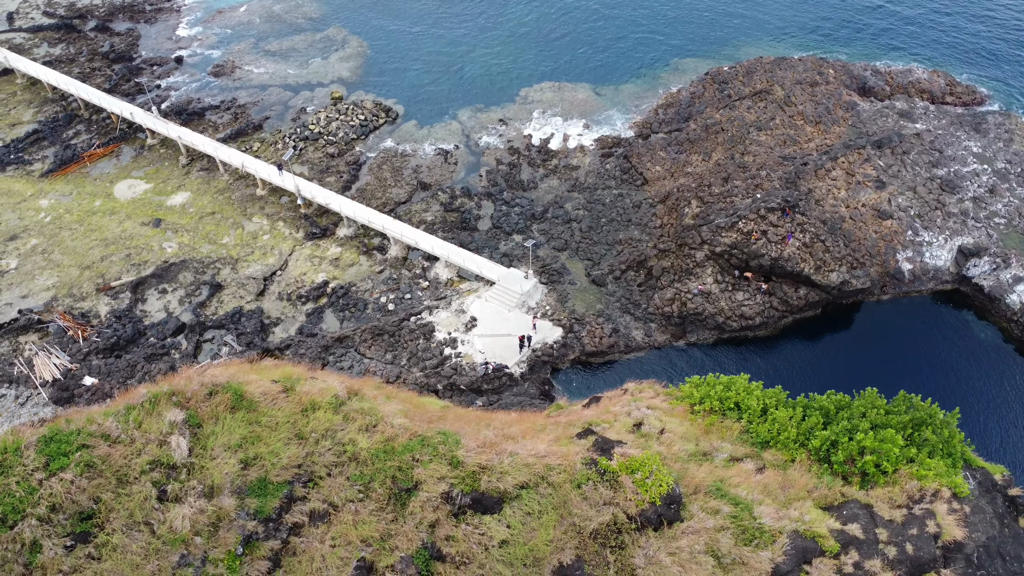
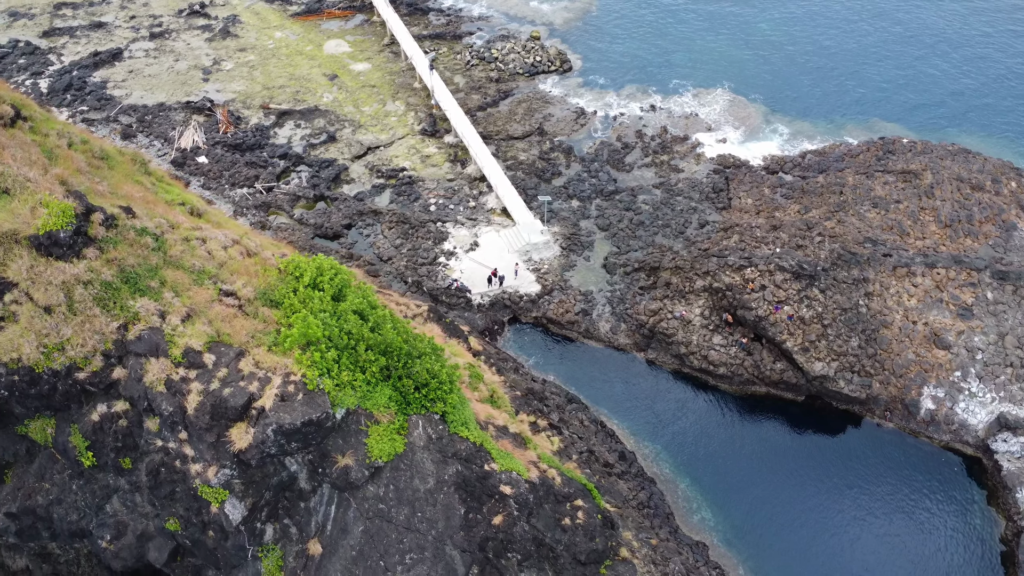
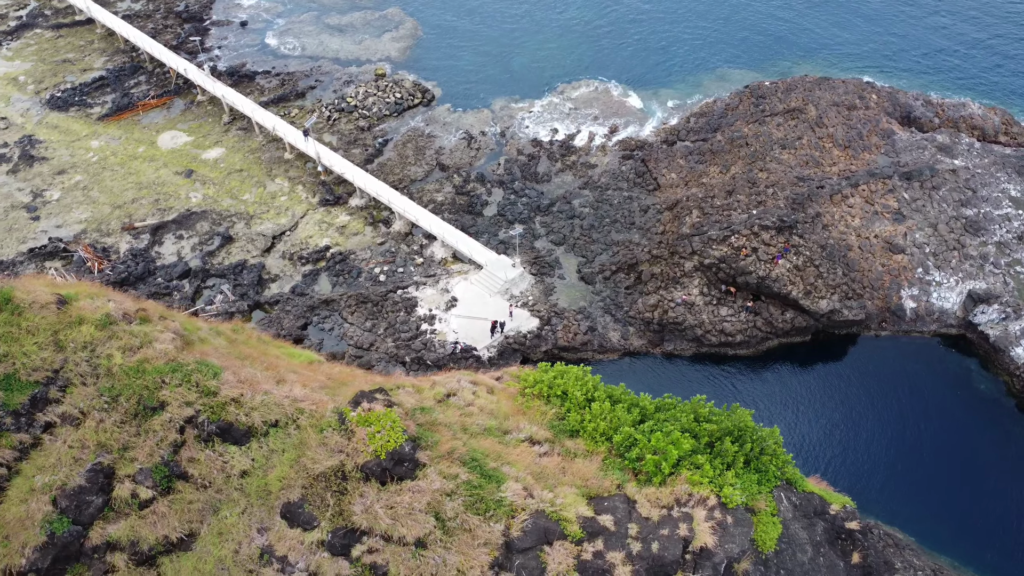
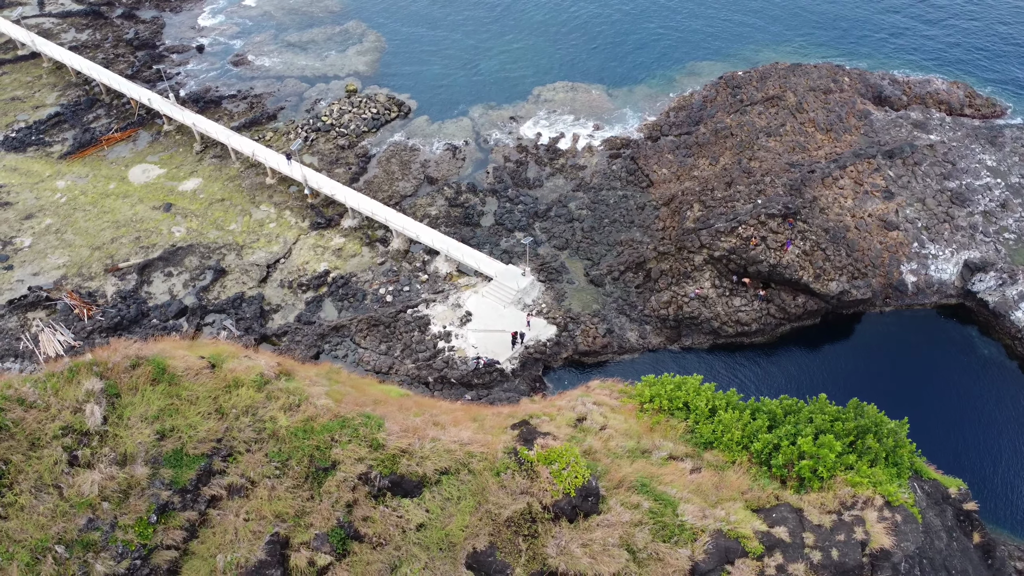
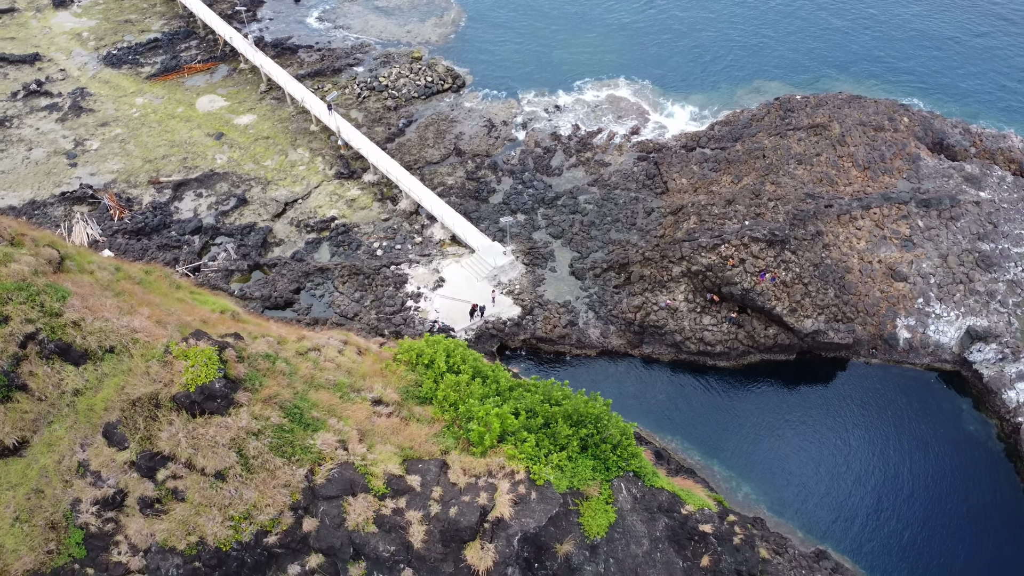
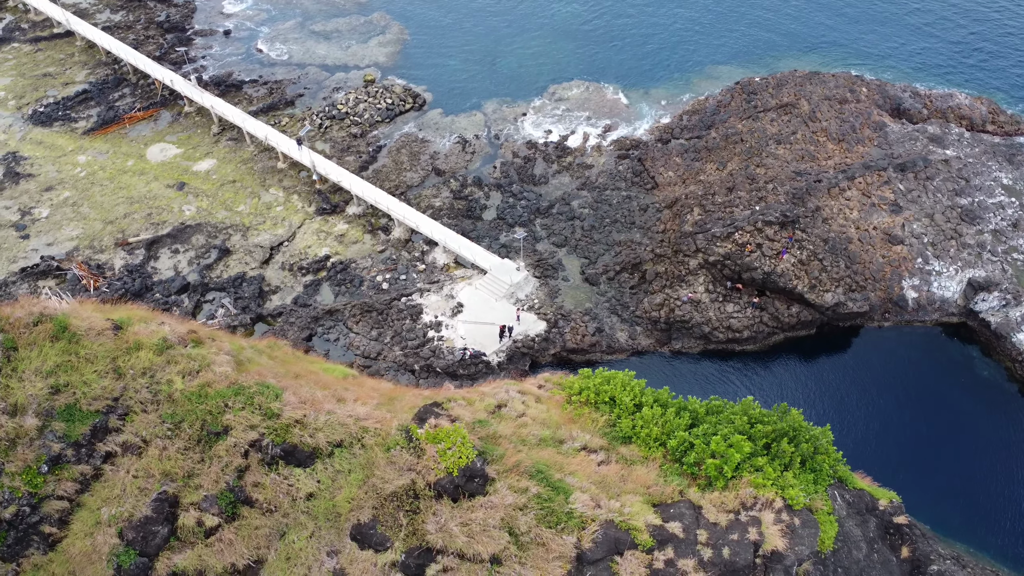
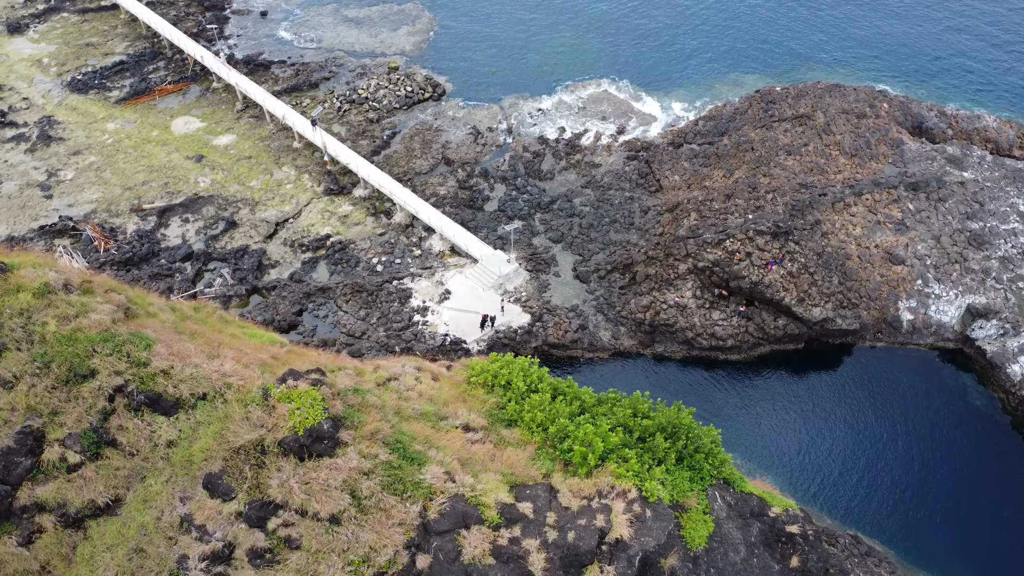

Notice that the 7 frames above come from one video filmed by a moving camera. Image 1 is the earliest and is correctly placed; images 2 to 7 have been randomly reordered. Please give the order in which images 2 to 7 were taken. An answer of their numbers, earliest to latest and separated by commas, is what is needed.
4, 6, 3, 7, 5, 2
